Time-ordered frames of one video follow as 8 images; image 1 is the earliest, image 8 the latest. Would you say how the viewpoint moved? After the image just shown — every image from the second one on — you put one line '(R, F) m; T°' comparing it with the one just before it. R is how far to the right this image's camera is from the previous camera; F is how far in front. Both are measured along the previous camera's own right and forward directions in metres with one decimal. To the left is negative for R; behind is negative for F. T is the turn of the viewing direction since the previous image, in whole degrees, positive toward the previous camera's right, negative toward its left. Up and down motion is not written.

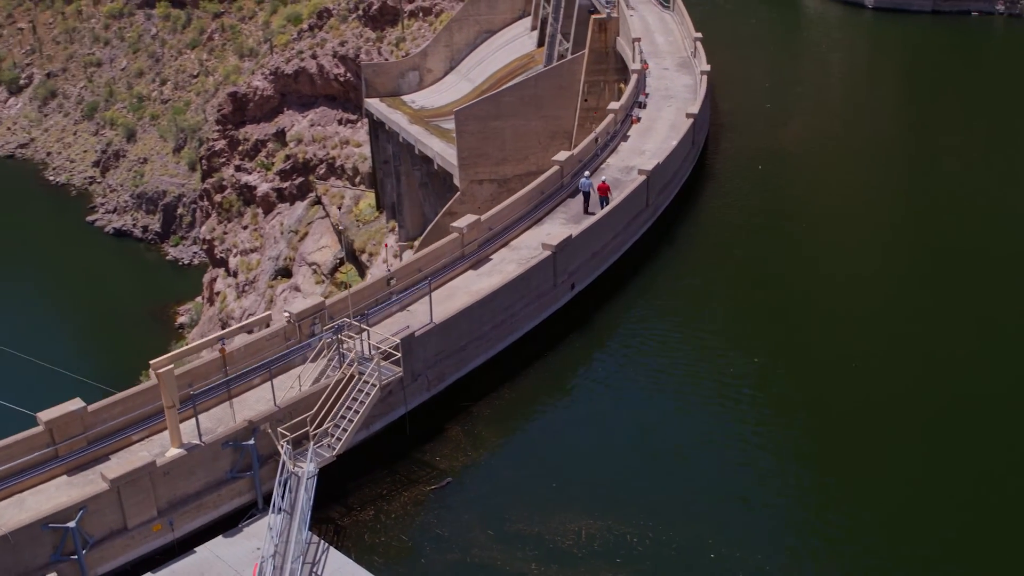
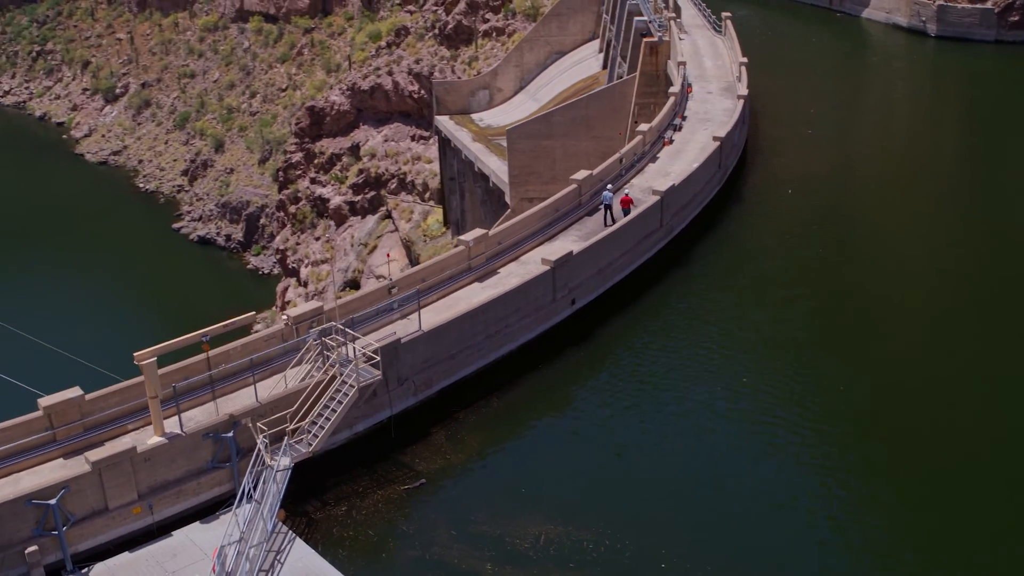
(+1.6, -0.6) m; -4°
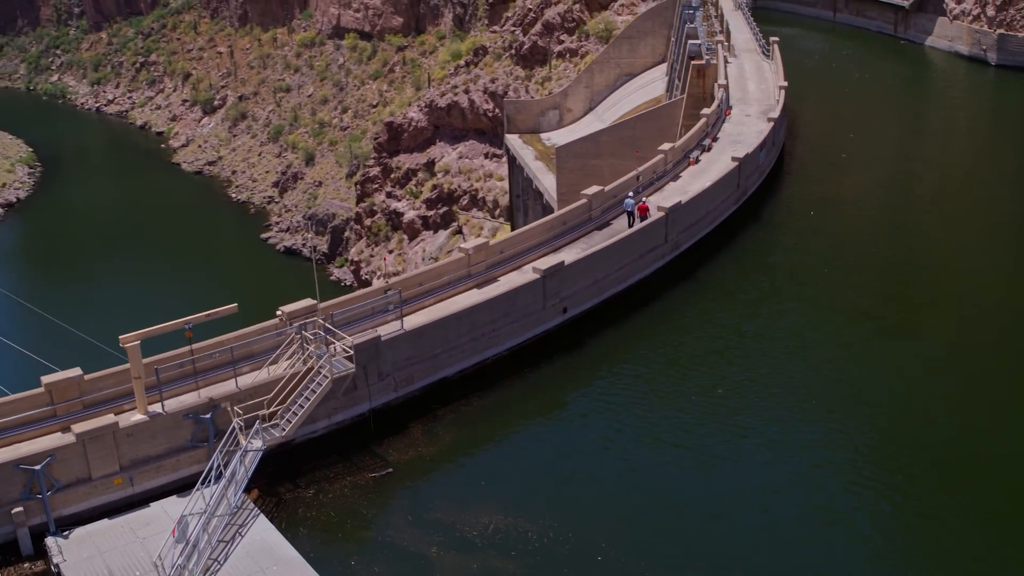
(+2.0, -0.9) m; -4°
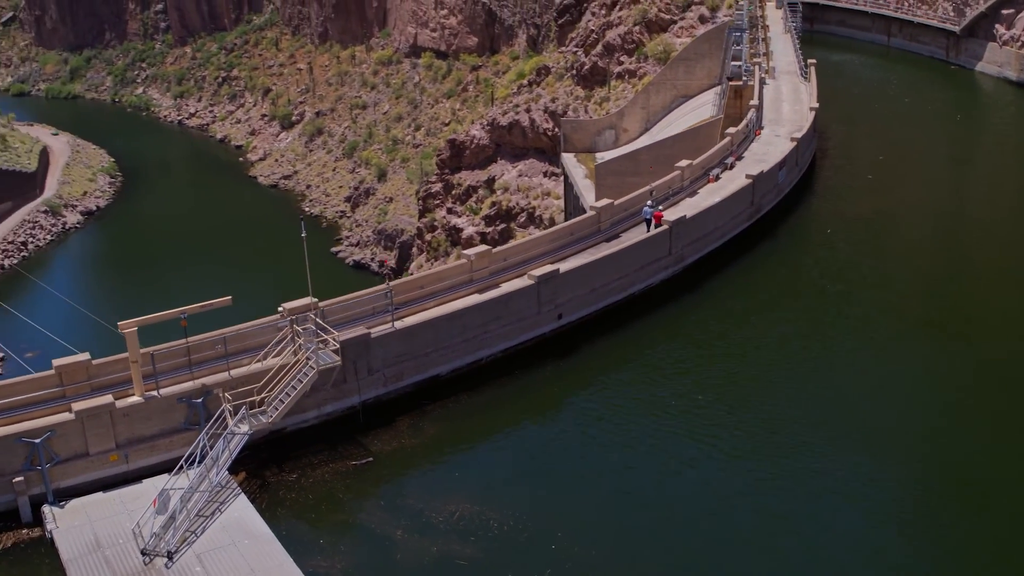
(+1.6, -1.0) m; -3°
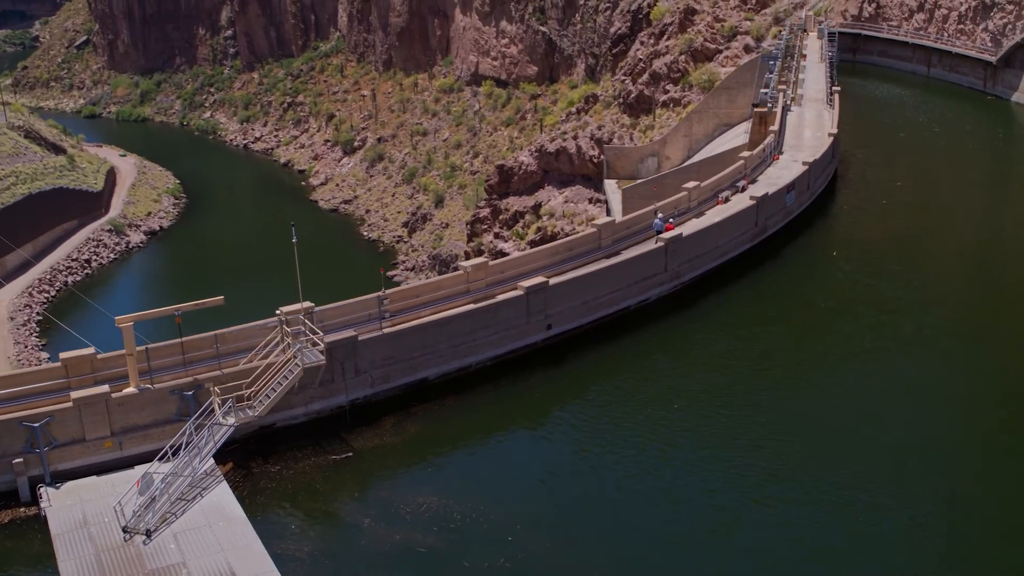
(+1.5, -1.0) m; -3°
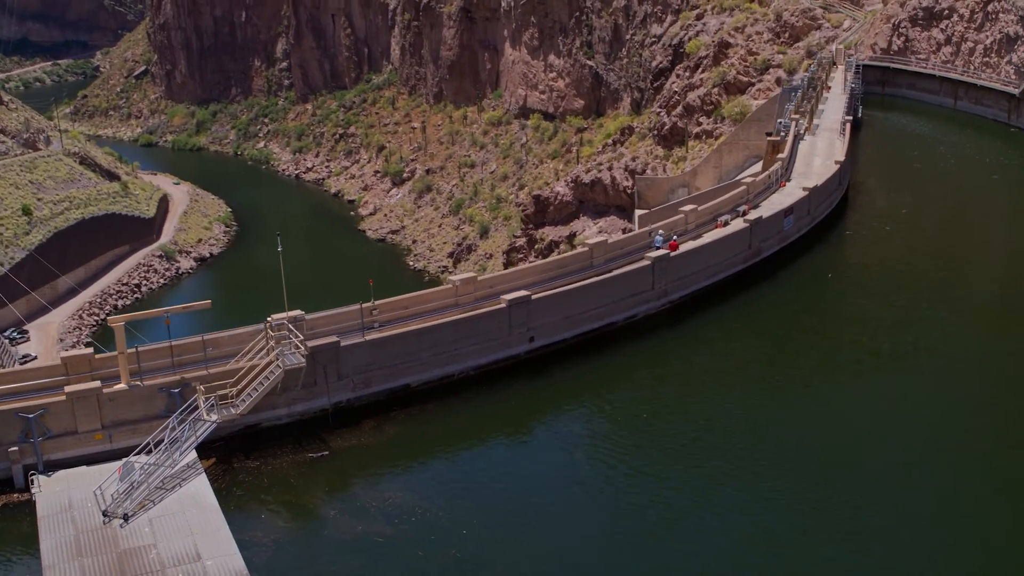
(+1.5, -1.1) m; -2°
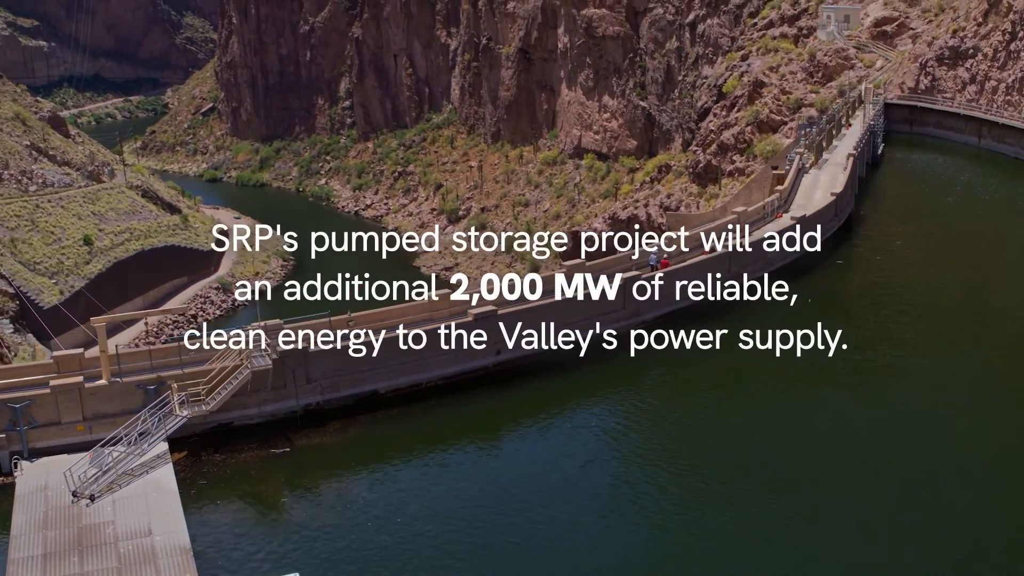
(+2.2, -1.5) m; -3°
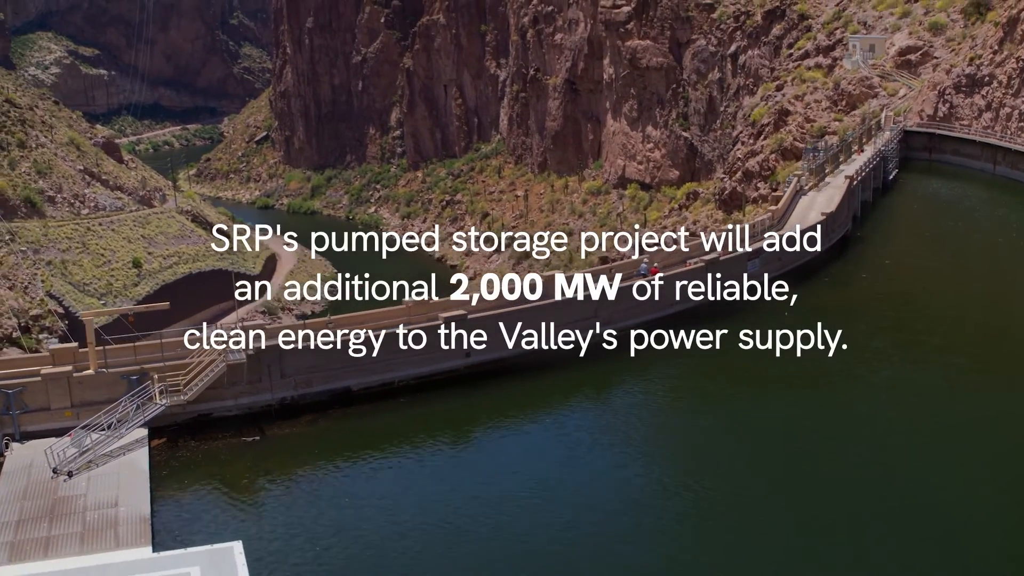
(+2.0, -1.5) m; -2°
